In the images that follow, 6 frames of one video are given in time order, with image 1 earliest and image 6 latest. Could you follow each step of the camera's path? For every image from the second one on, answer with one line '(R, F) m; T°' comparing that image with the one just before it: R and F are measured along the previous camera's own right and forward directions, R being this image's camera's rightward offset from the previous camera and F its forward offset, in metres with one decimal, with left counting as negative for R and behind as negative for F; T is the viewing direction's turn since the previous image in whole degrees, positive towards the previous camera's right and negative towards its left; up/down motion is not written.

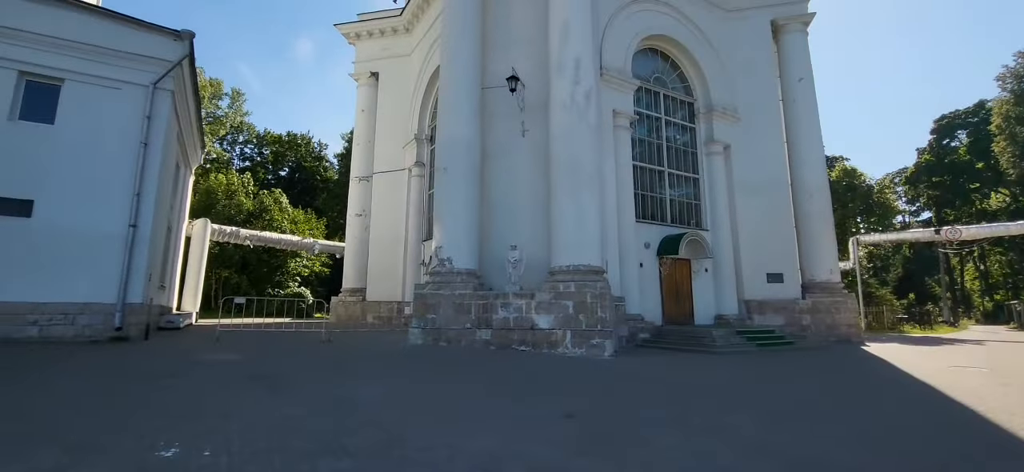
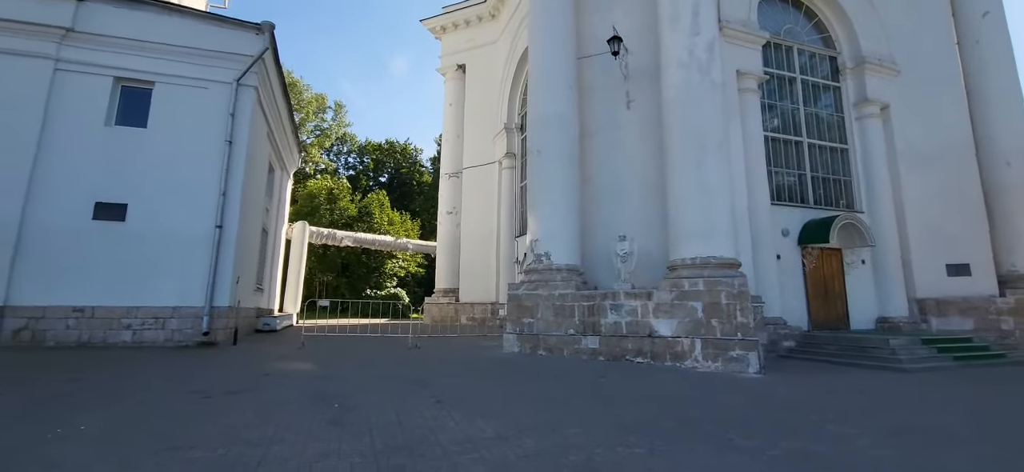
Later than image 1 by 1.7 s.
(-0.3, +1.6) m; -11°
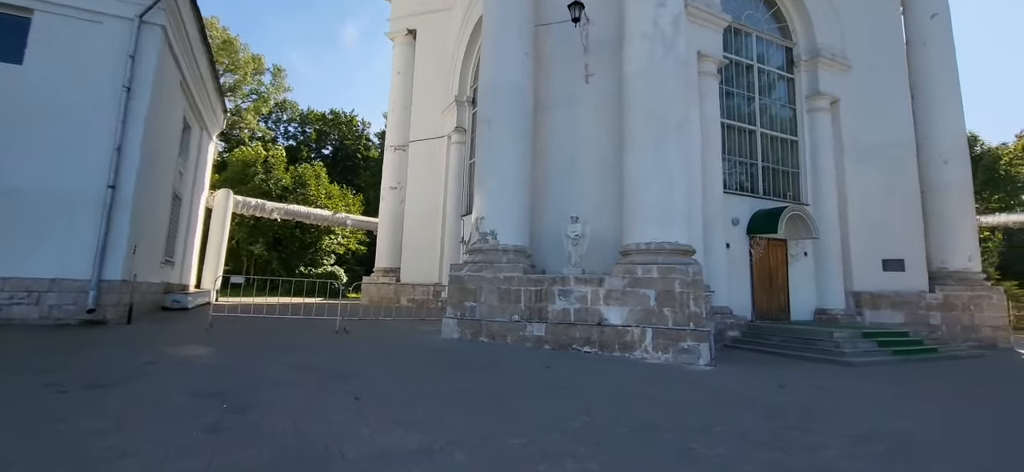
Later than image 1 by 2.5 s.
(+0.1, +0.8) m; +6°
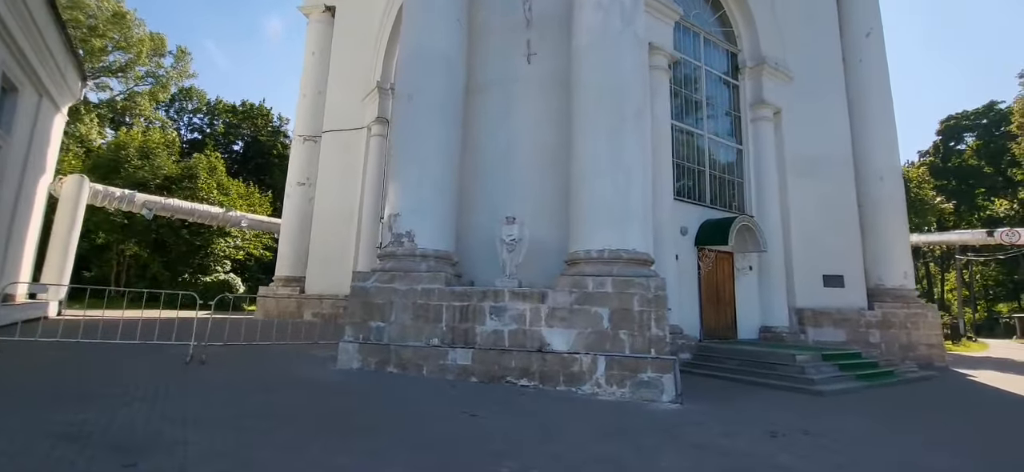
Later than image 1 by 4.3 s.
(+0.1, +1.7) m; +8°
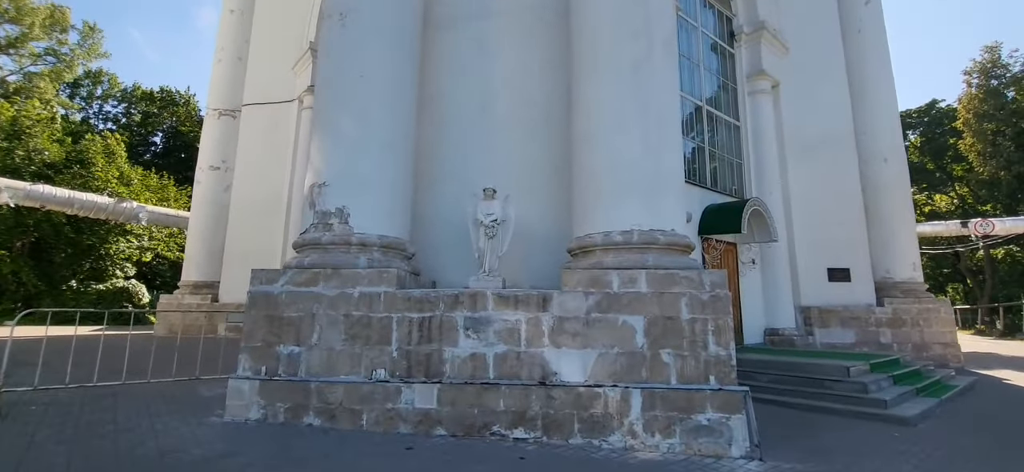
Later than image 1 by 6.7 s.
(-0.3, +2.2) m; +5°
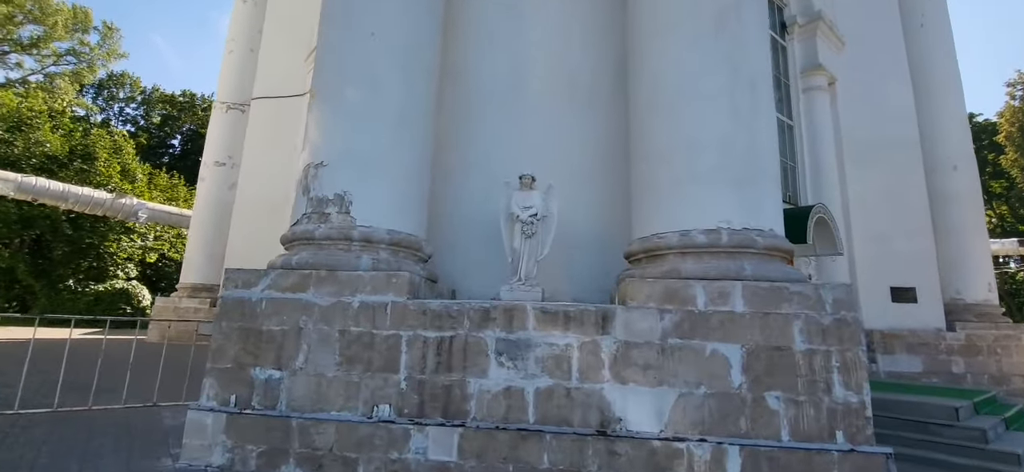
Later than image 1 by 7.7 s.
(-0.2, +1.1) m; -1°
